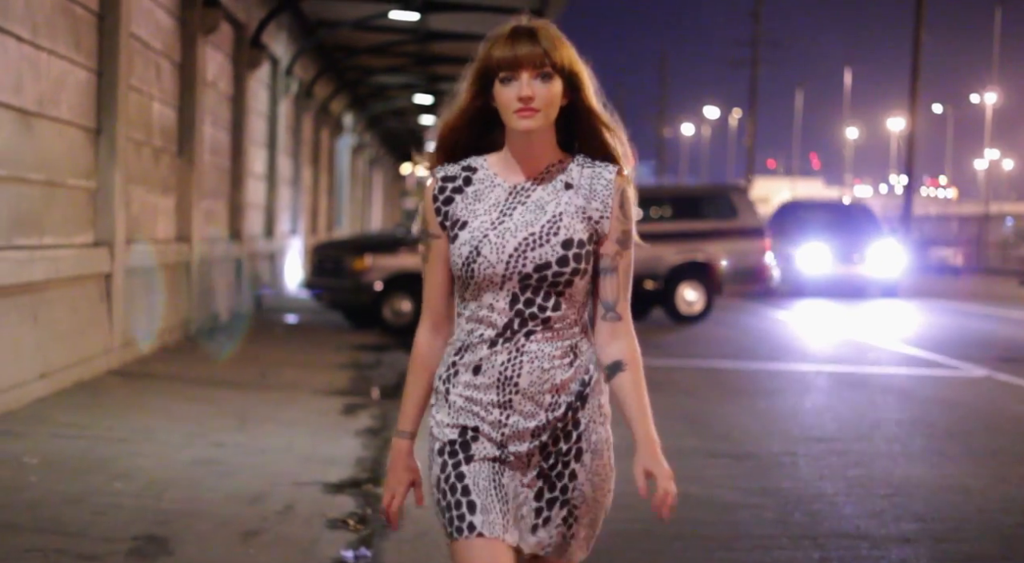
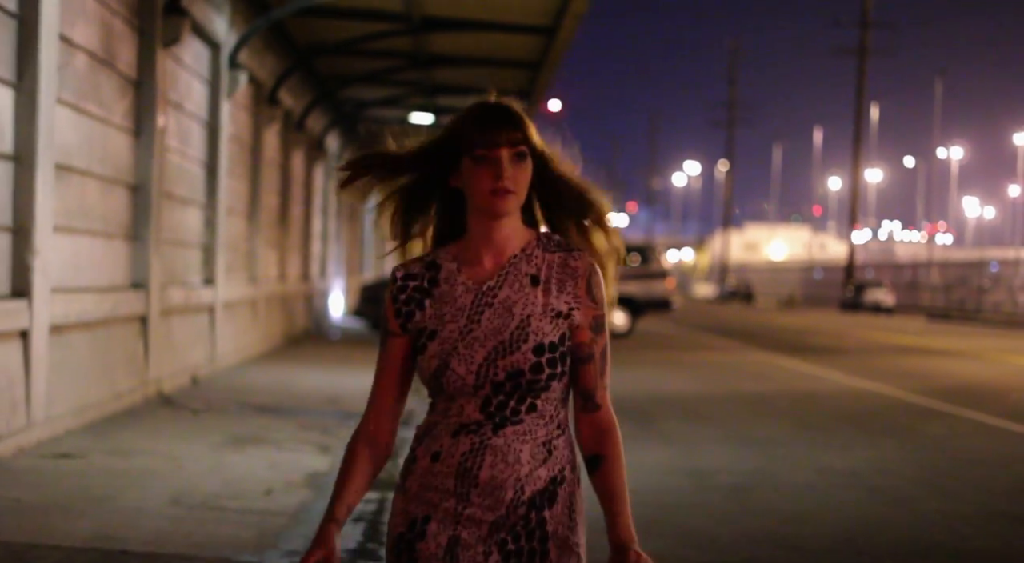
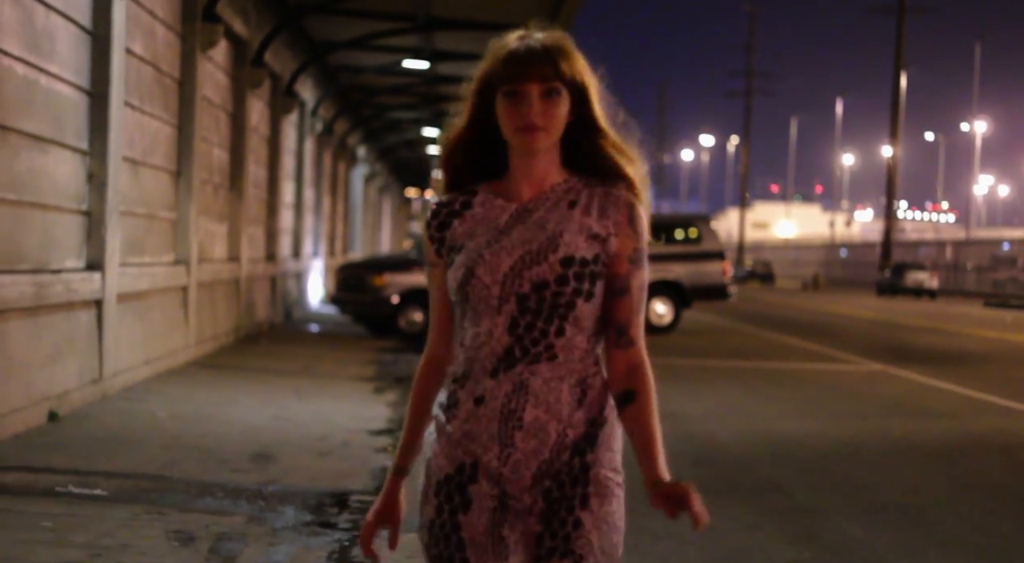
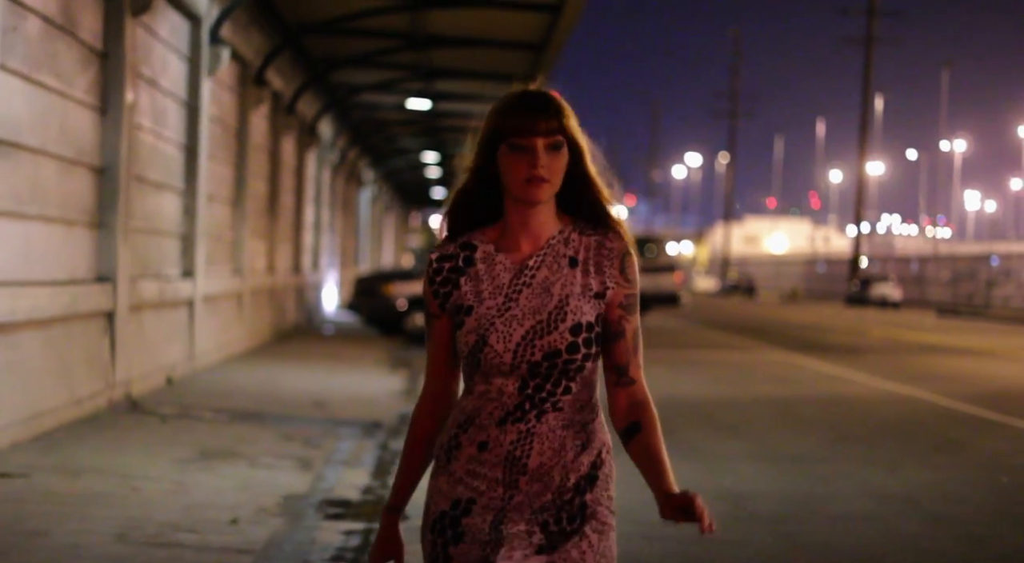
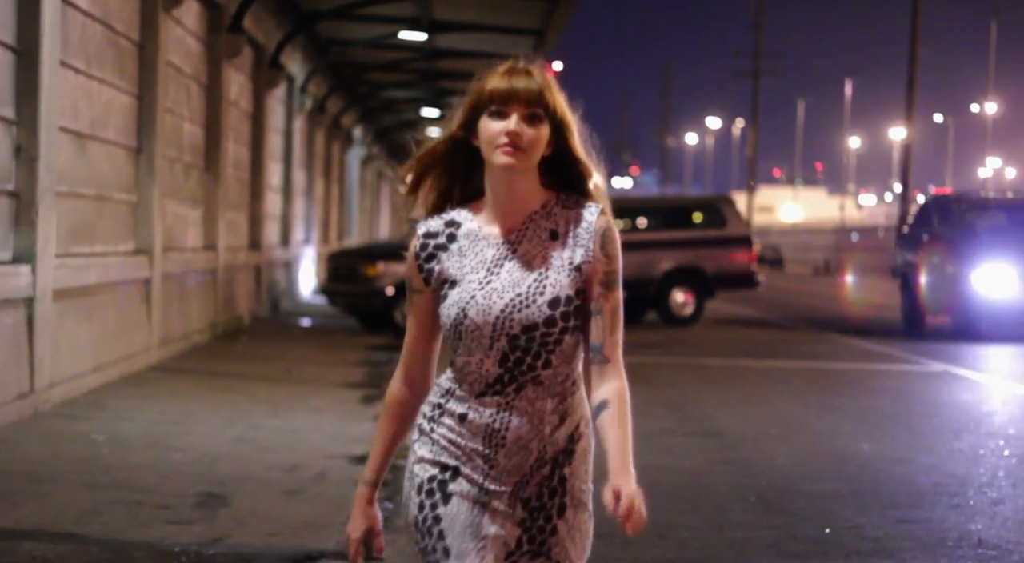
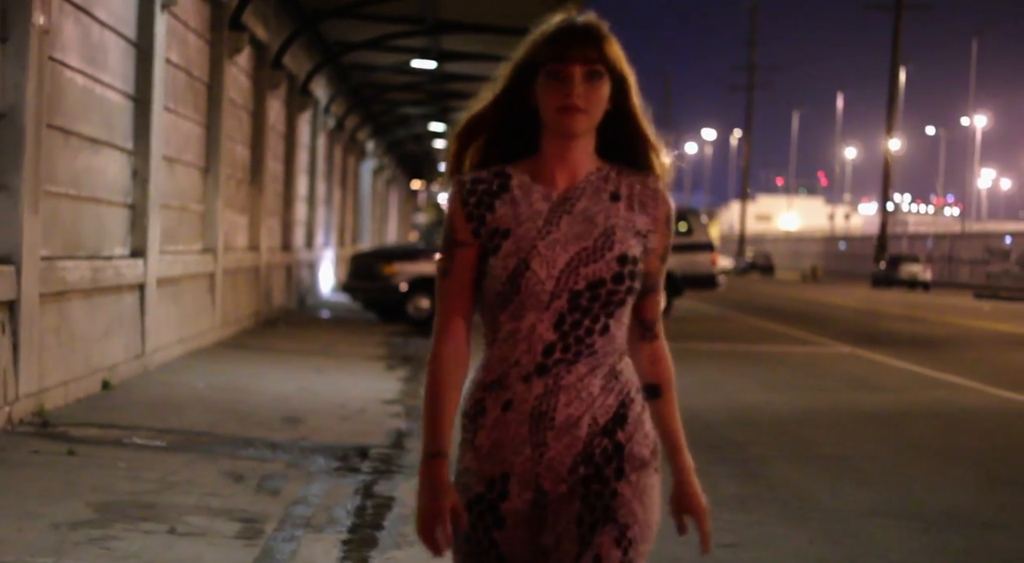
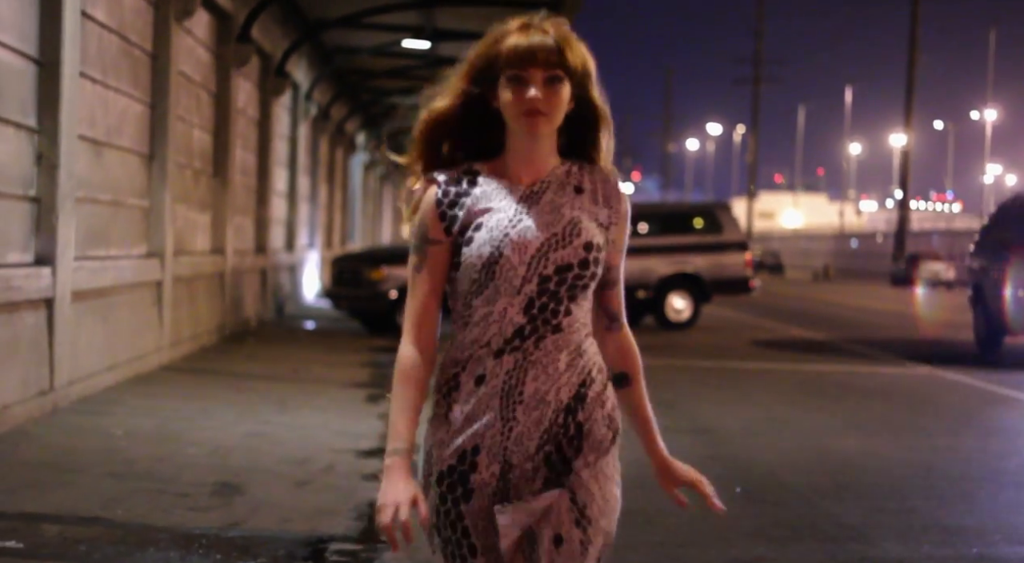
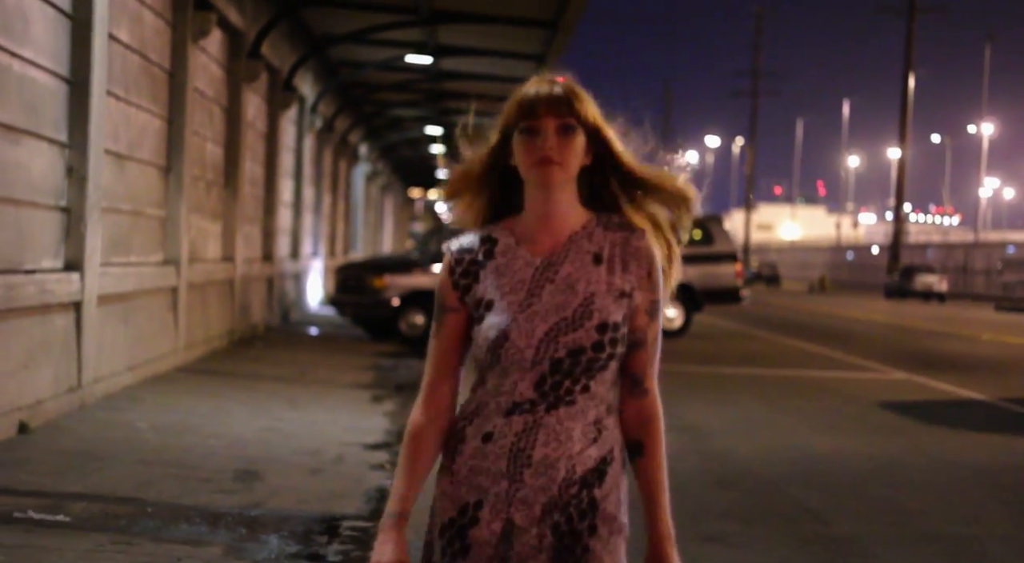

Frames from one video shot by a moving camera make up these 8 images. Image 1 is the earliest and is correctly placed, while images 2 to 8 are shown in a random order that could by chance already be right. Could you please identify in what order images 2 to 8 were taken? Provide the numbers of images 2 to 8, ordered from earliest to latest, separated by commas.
5, 7, 8, 3, 6, 4, 2
